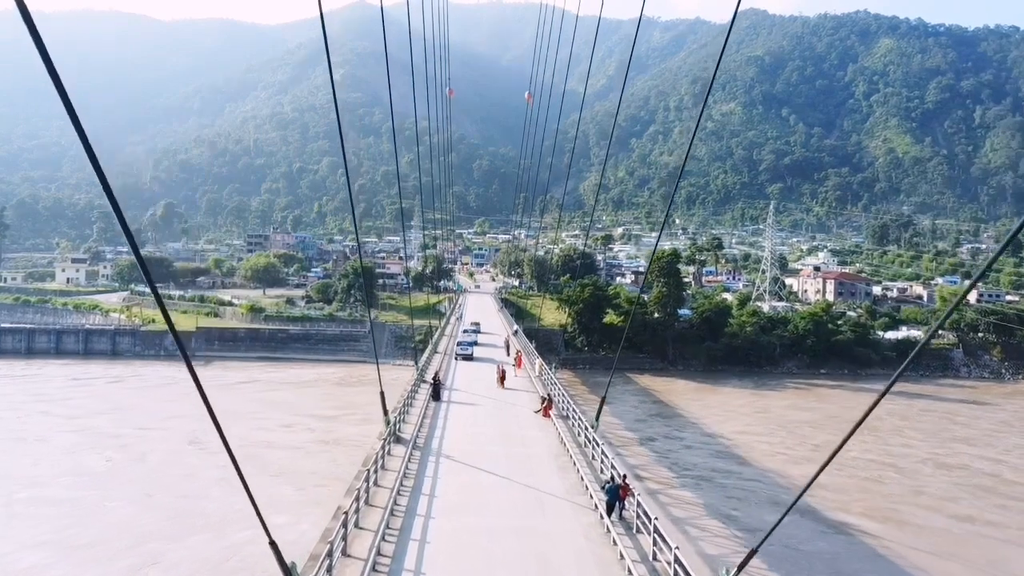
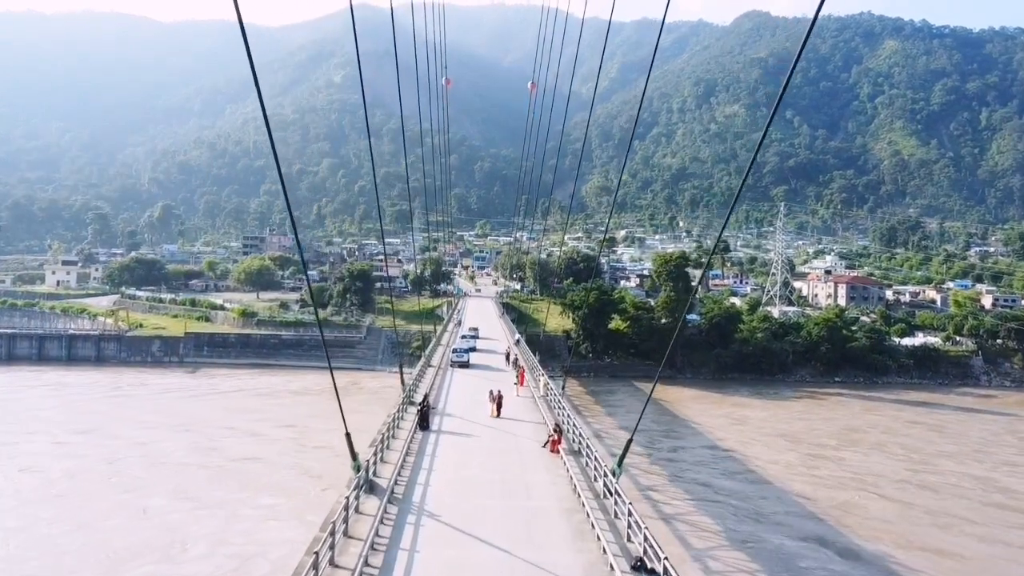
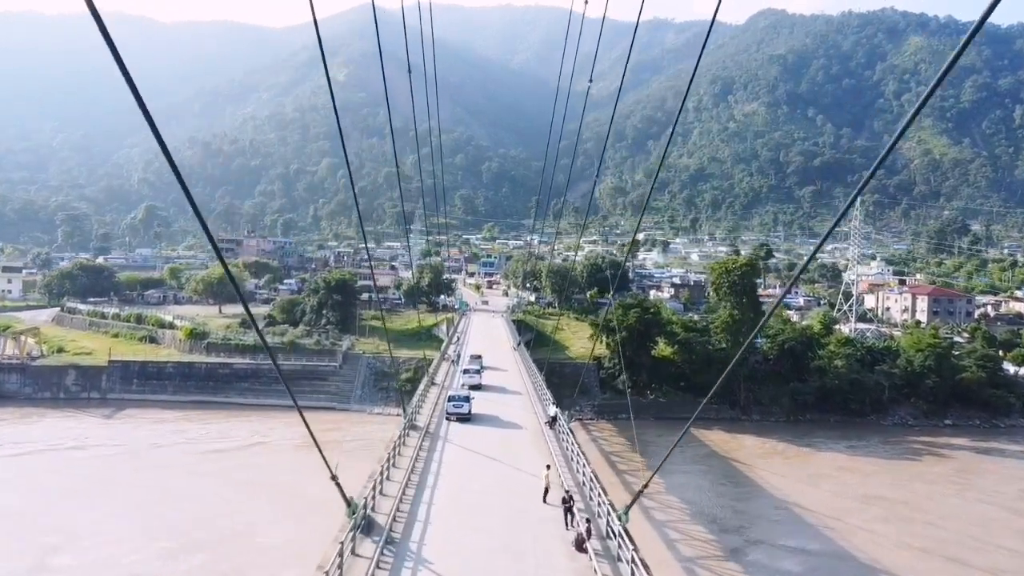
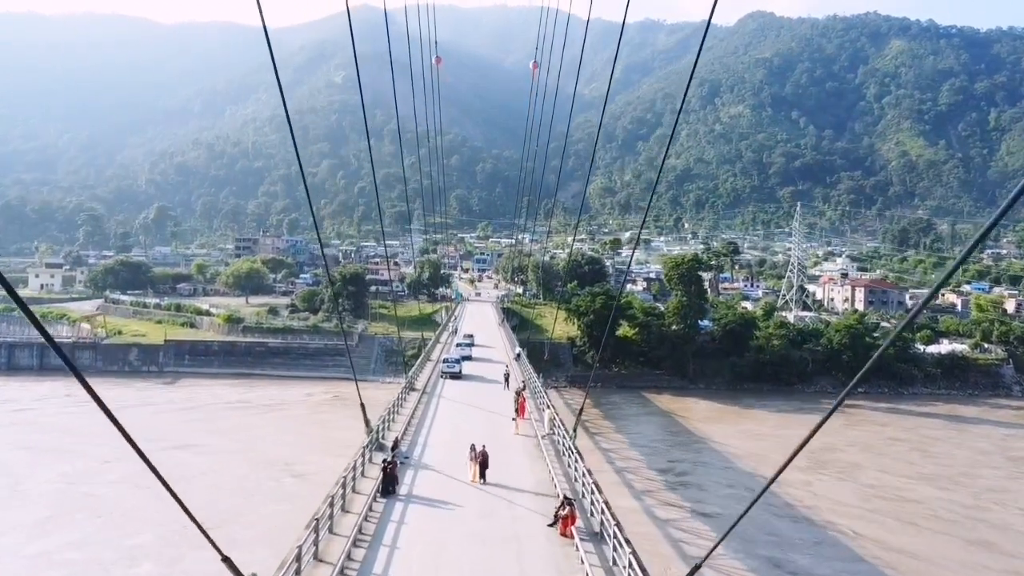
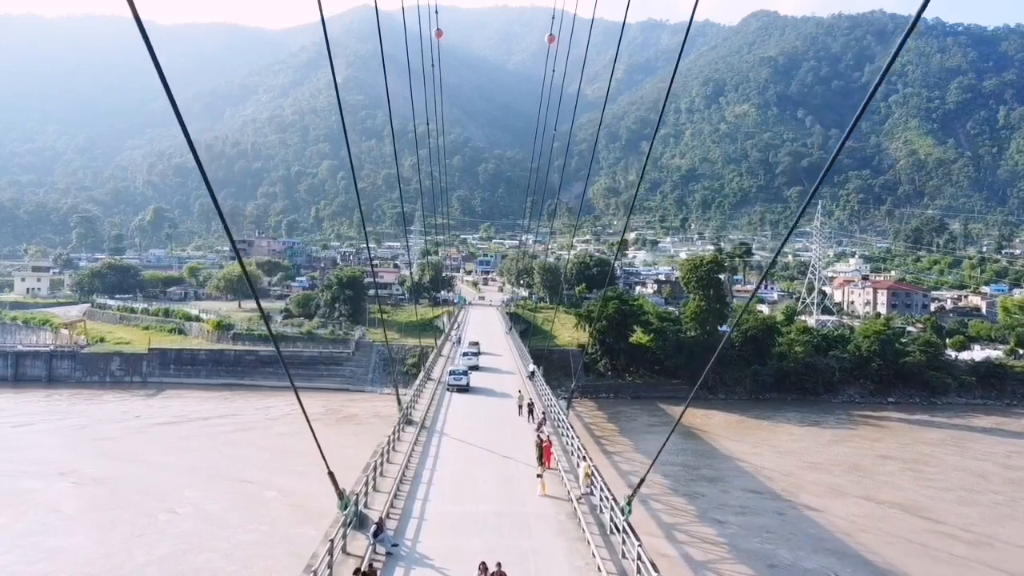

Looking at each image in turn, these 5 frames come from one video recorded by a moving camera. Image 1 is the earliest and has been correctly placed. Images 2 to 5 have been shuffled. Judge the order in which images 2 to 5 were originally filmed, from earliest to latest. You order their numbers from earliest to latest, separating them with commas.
2, 4, 5, 3
